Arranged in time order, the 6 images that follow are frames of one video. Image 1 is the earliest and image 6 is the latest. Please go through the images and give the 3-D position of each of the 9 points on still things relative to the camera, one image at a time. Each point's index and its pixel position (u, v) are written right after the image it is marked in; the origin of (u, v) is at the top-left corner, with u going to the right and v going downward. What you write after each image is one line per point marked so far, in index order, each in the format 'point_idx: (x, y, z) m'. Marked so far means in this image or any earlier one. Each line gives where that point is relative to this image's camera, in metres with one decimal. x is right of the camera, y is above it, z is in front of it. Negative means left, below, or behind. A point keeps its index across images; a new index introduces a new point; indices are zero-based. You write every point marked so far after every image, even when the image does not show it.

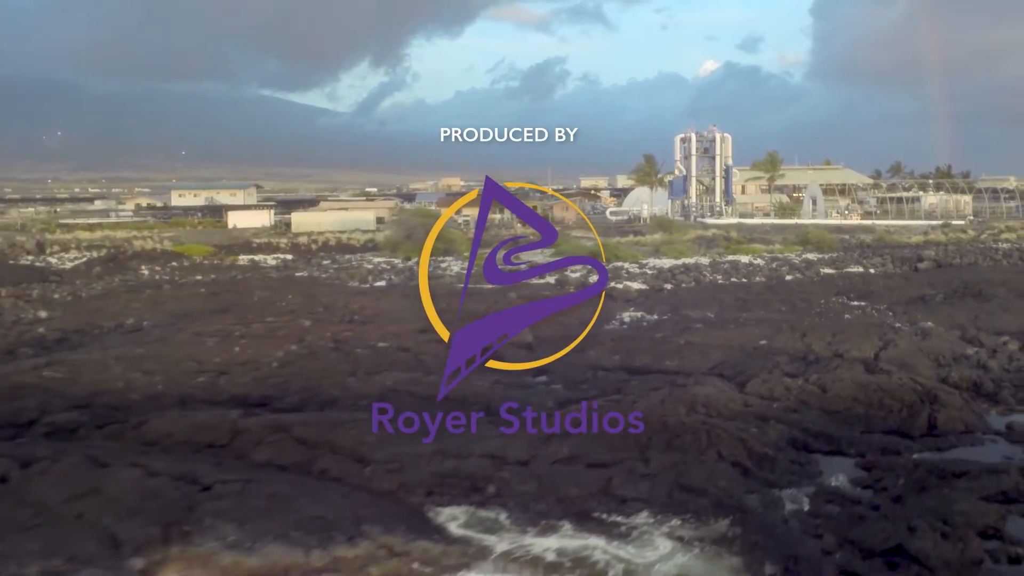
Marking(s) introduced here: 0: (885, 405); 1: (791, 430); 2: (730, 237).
0: (+1.9, -0.6, +4.8) m
1: (+1.3, -0.7, +4.6) m
2: (+2.1, +0.5, +9.4) m
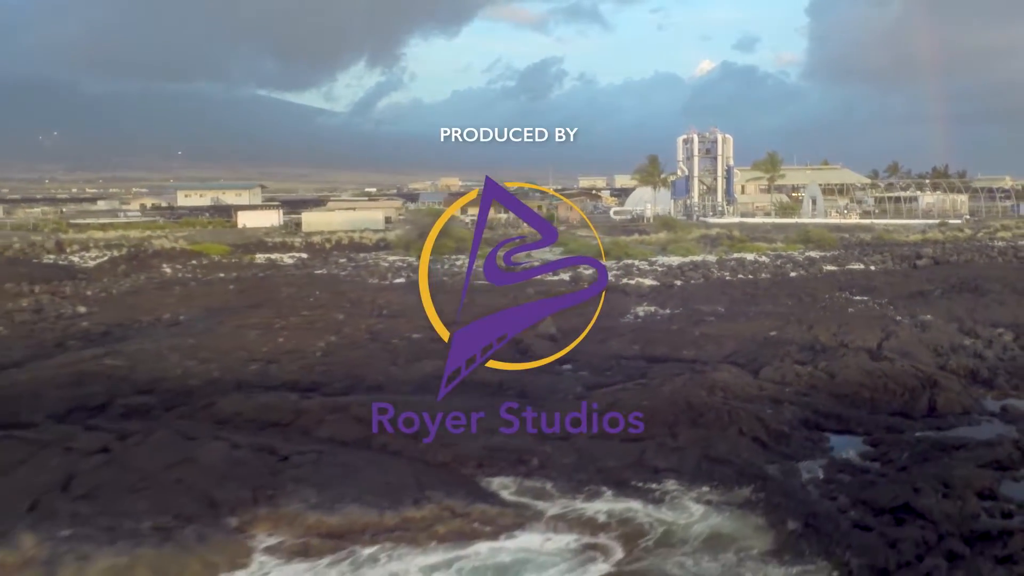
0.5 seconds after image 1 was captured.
0: (+2.0, -0.5, +5.2) m
1: (+1.5, -0.6, +5.0) m
2: (+2.2, +0.5, +9.8) m
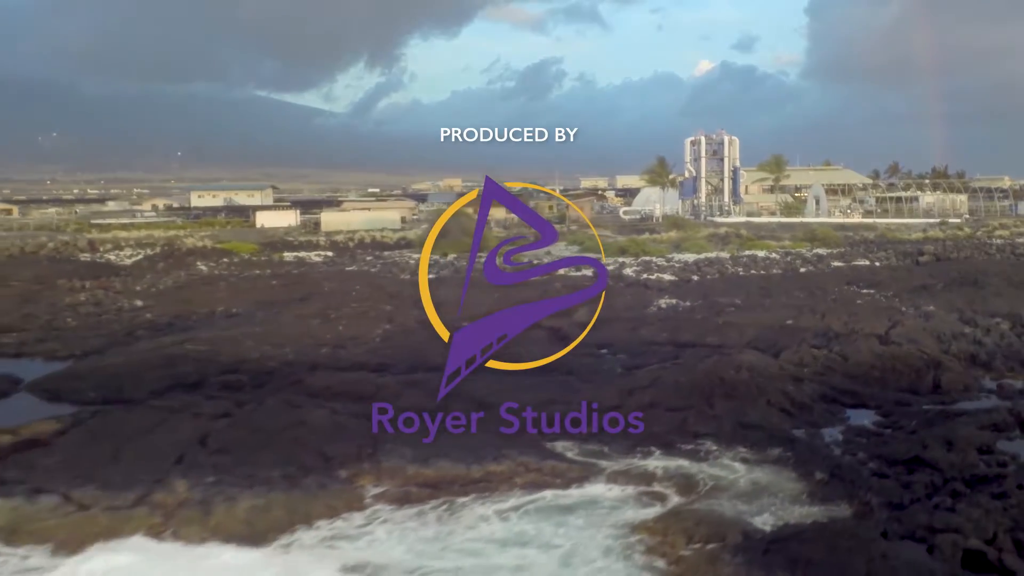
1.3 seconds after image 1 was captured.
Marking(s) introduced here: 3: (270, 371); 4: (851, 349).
0: (+2.3, -0.5, +5.8) m
1: (+1.8, -0.6, +5.5) m
2: (+2.5, +0.6, +10.3) m
3: (-1.6, -0.5, +6.5) m
4: (+2.1, -0.4, +6.1) m
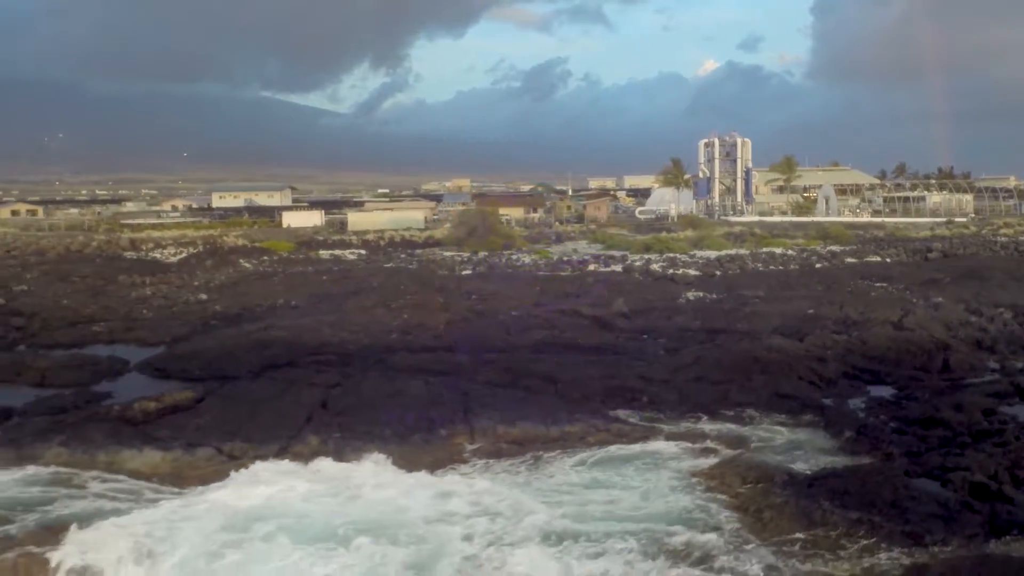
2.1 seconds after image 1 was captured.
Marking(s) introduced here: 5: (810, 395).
0: (+2.7, -0.4, +6.4) m
1: (+2.1, -0.5, +6.2) m
2: (+2.8, +0.6, +11.0) m
3: (-1.2, -0.5, +7.1) m
4: (+2.5, -0.3, +6.8) m
5: (+1.8, -0.7, +5.7) m
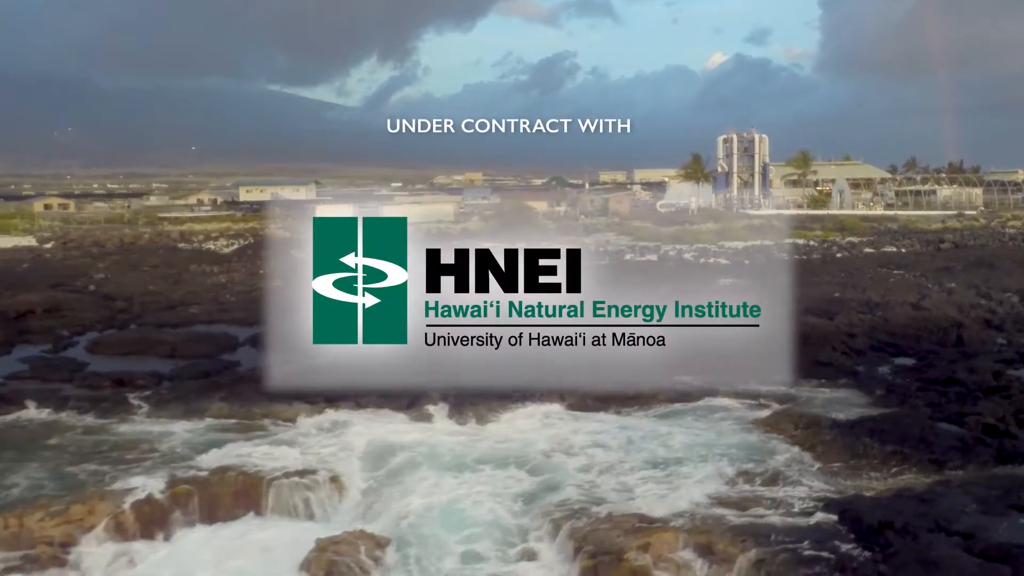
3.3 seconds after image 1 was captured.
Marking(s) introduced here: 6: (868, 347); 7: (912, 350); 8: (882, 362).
0: (+3.1, -0.3, +7.3) m
1: (+2.6, -0.4, +7.0) m
2: (+3.4, +0.8, +11.8) m
3: (-0.7, -0.4, +8.0) m
4: (+3.0, -0.2, +7.6) m
5: (+2.2, -0.6, +6.6) m
6: (+2.5, -0.4, +6.9) m
7: (+2.9, -0.5, +6.9) m
8: (+2.5, -0.6, +6.6) m
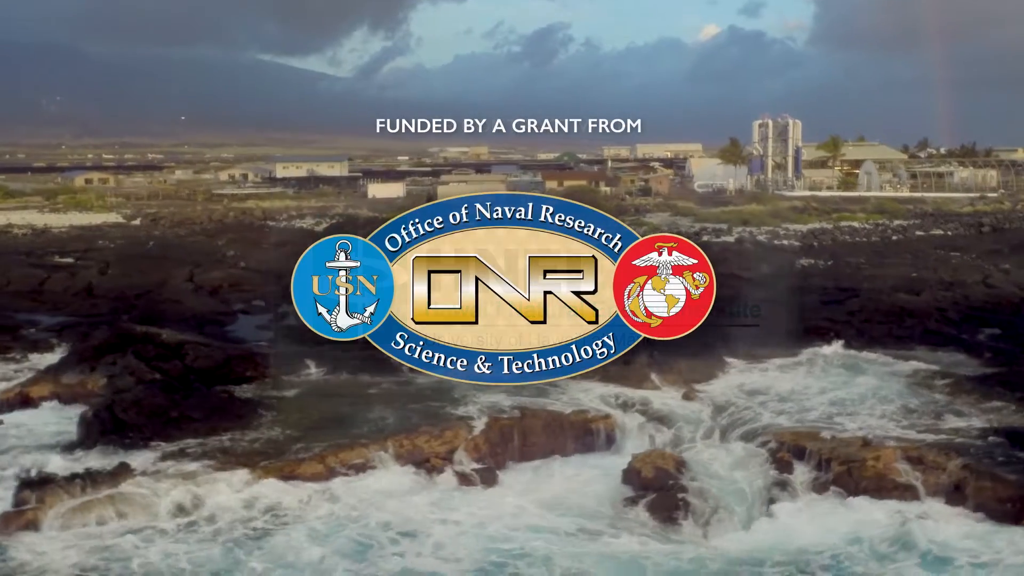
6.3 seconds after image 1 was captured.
0: (+4.4, -0.1, +8.7) m
1: (+3.9, -0.2, +8.4) m
2: (+4.6, +1.1, +13.2) m
3: (+0.5, -0.2, +9.4) m
4: (+4.2, 0.0, +9.0) m
5: (+3.5, -0.4, +8.0) m
6: (+3.8, -0.3, +8.3) m
7: (+4.1, -0.3, +8.3) m
8: (+3.8, -0.4, +8.0) m
